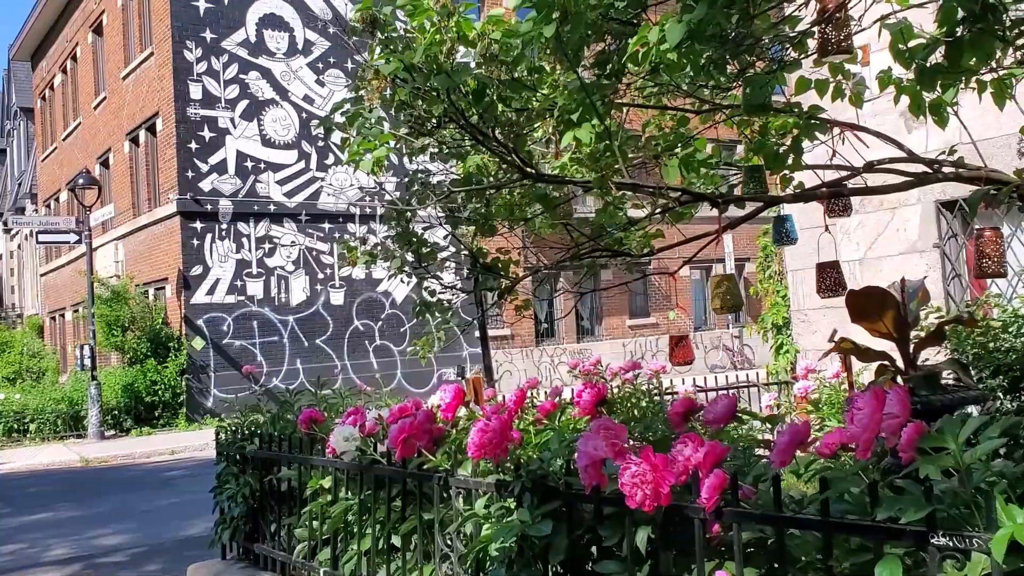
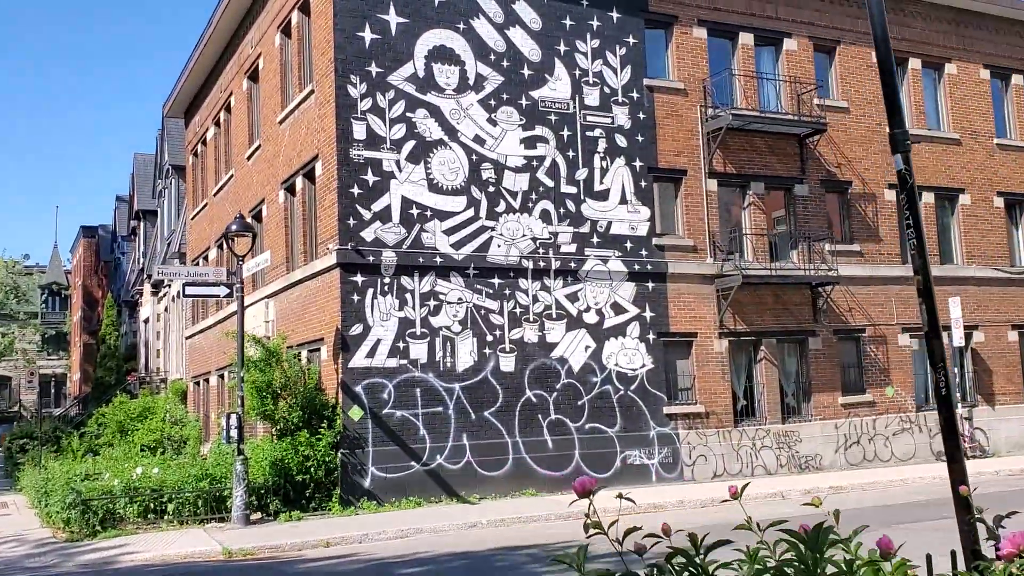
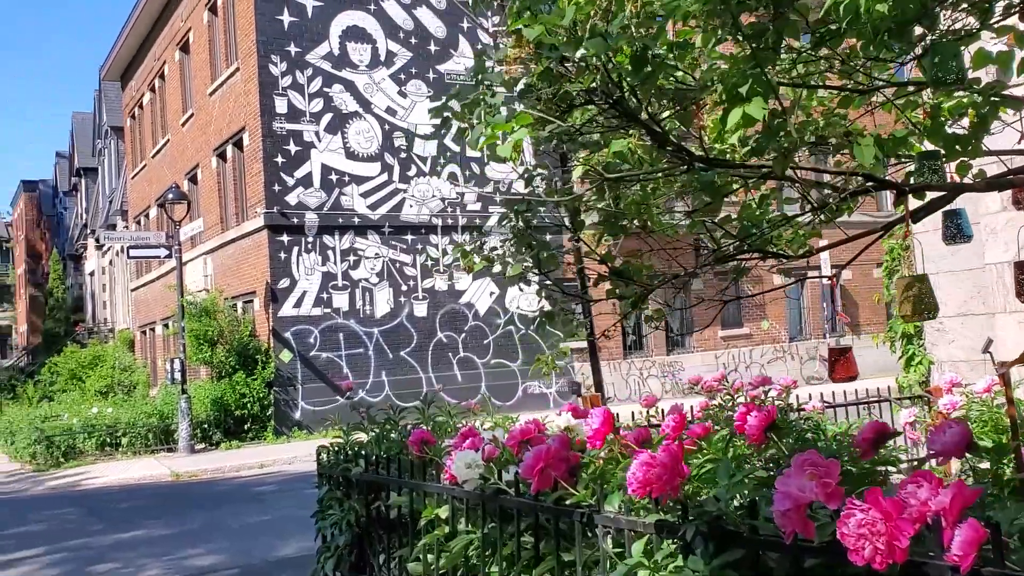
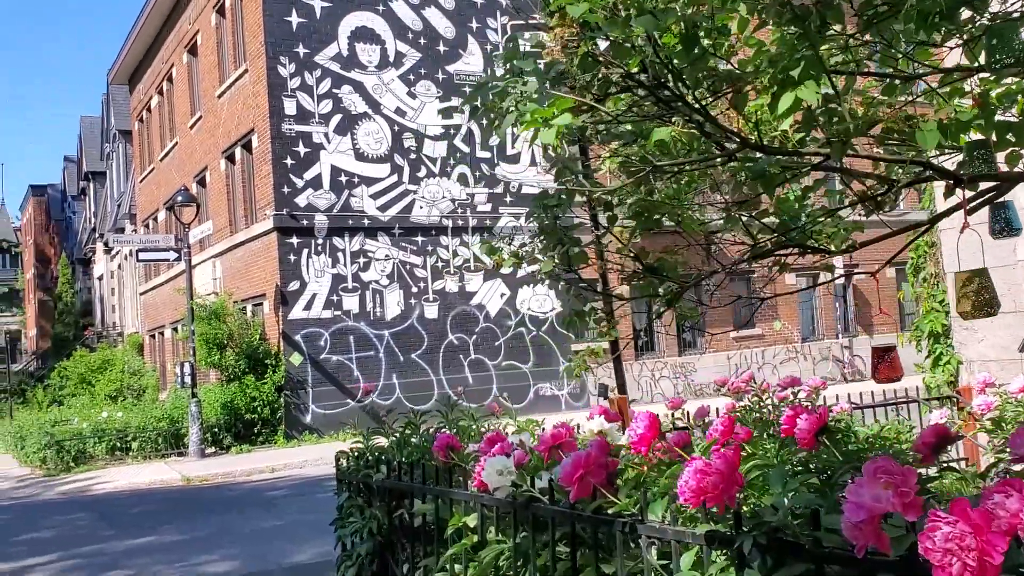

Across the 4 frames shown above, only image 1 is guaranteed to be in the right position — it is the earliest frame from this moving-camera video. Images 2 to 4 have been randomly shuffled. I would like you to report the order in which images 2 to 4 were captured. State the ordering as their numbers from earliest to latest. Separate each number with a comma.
3, 4, 2
